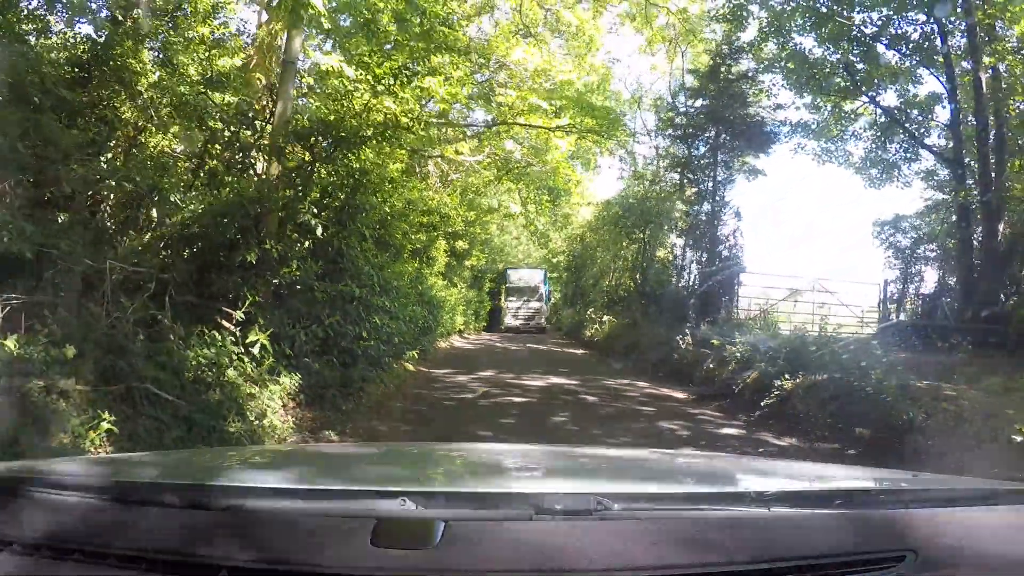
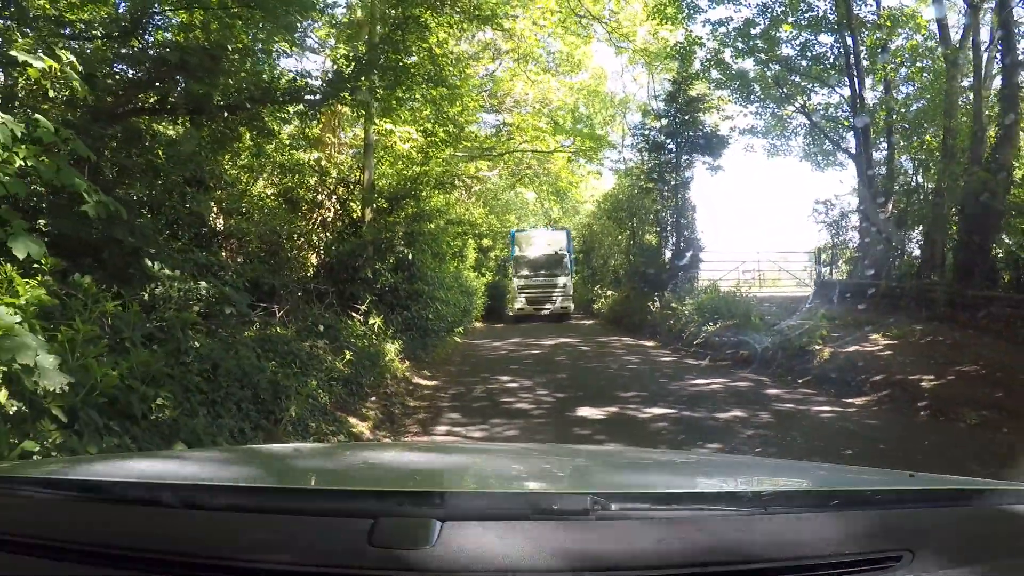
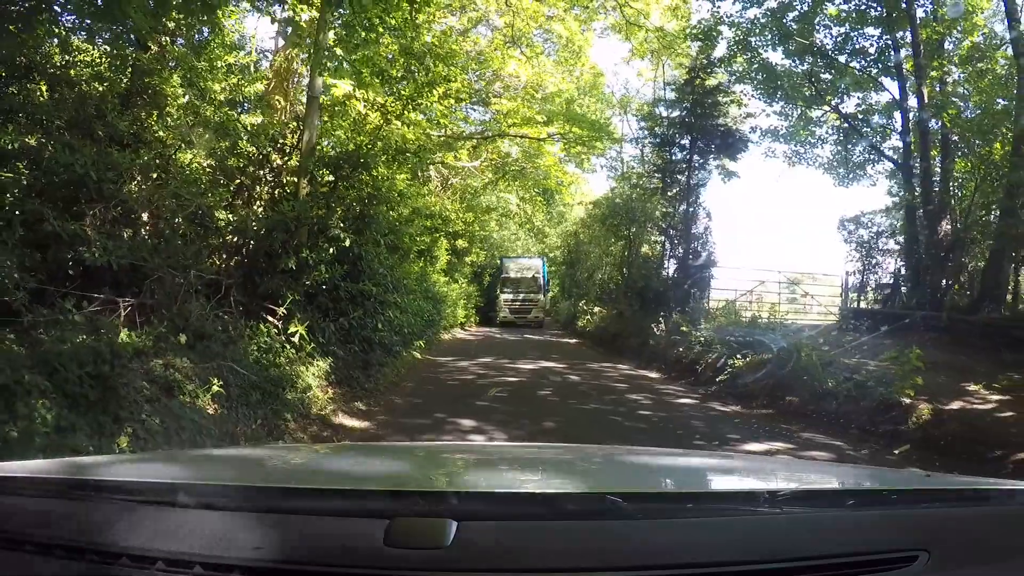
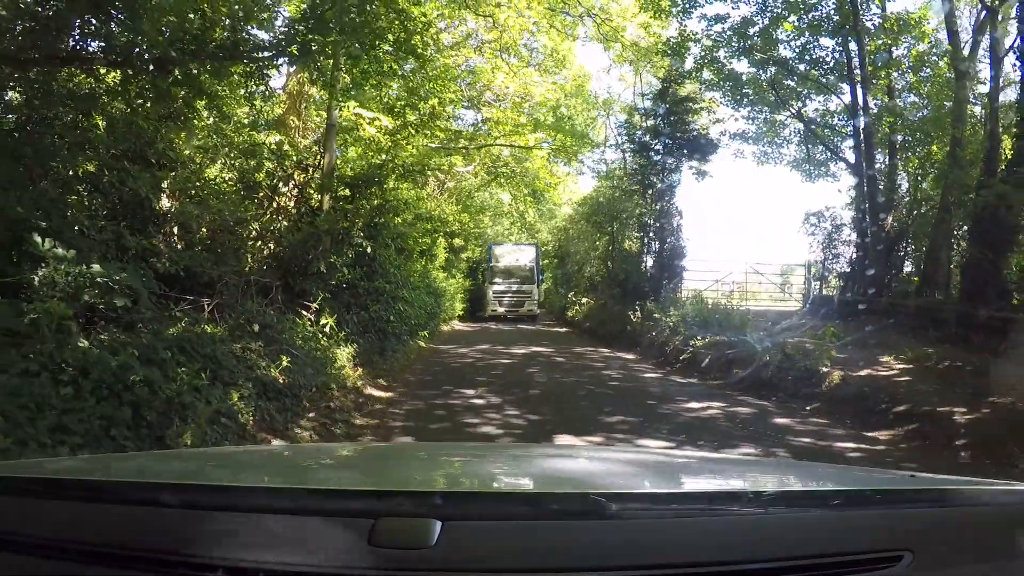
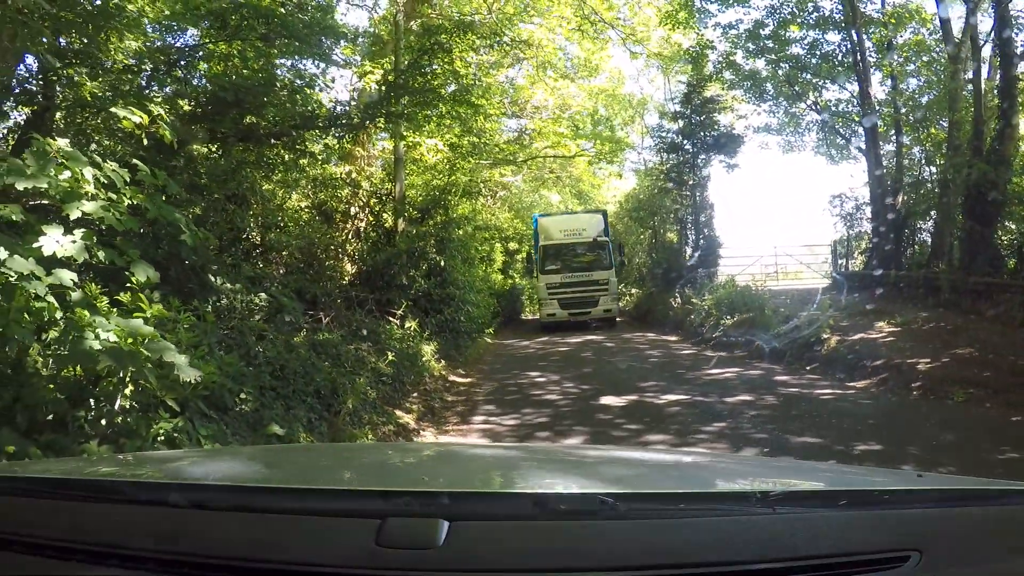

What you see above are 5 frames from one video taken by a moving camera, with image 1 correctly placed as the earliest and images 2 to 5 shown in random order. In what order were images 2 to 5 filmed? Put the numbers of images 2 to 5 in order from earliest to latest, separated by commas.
3, 4, 2, 5
